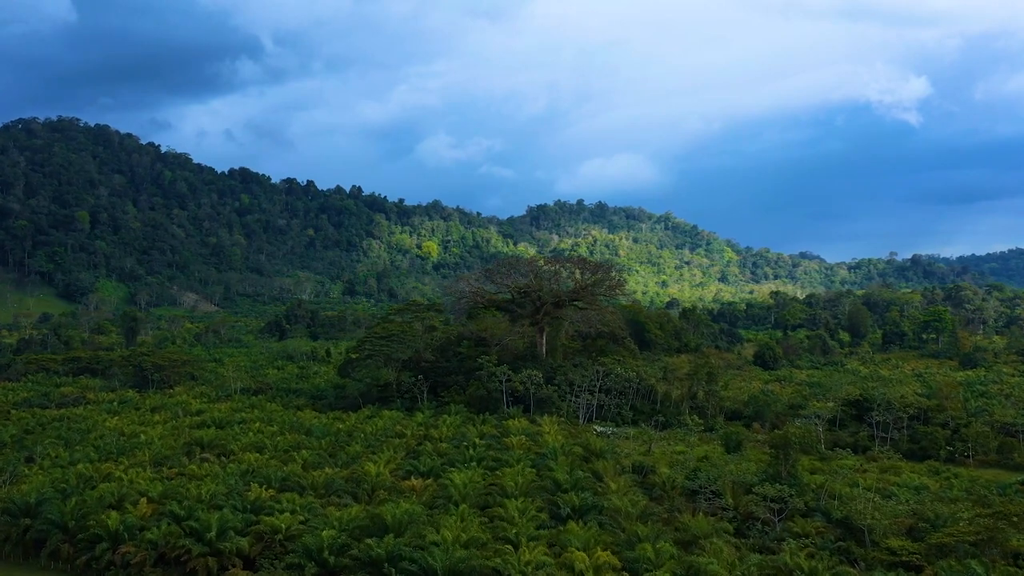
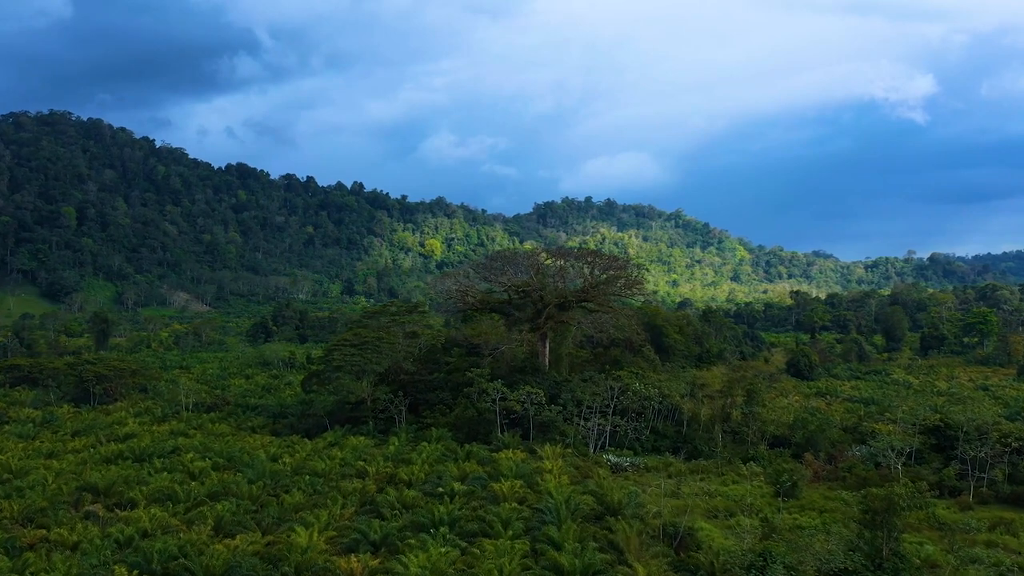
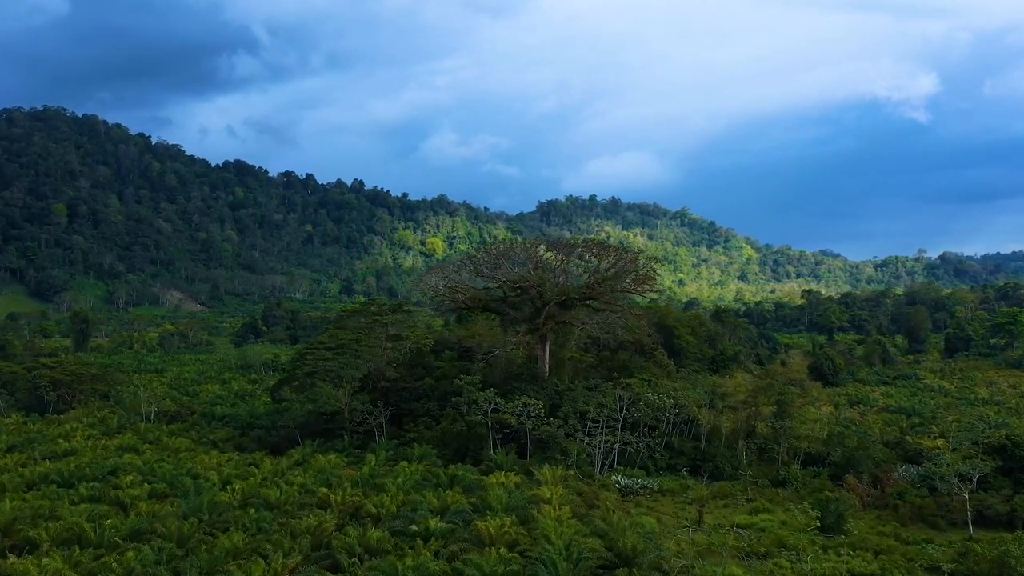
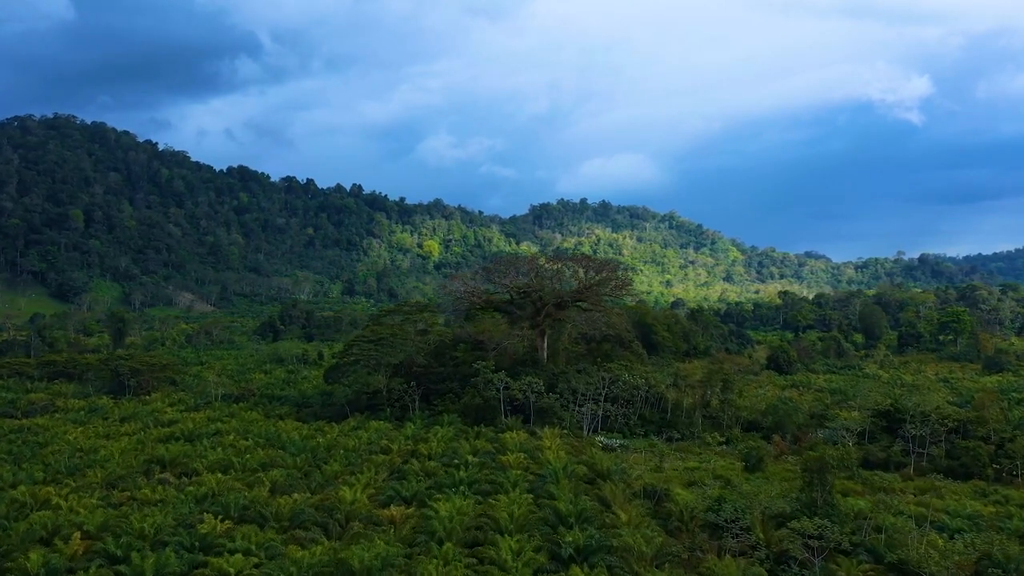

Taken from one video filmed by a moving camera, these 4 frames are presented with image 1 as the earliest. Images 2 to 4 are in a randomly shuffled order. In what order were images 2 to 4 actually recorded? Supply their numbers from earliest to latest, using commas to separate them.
4, 2, 3
